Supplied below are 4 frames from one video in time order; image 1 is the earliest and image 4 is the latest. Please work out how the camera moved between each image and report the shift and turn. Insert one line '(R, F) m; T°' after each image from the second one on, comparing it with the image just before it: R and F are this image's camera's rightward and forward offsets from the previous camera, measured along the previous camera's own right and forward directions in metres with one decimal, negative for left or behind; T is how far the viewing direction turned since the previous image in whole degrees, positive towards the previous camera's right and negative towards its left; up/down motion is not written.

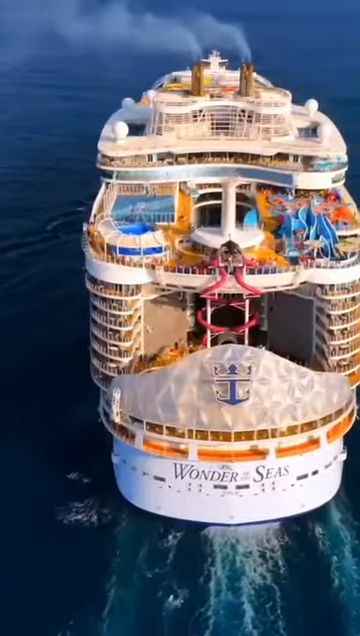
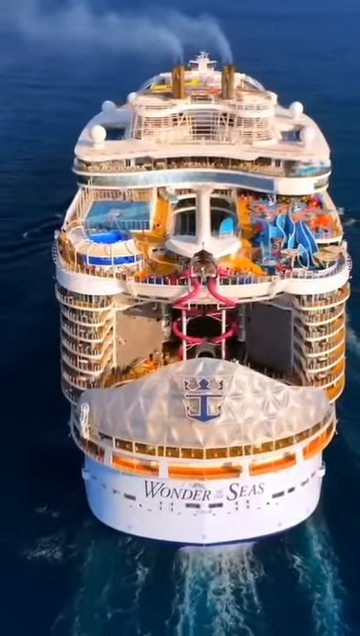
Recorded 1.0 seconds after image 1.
(+1.0, +1.6) m; 0°
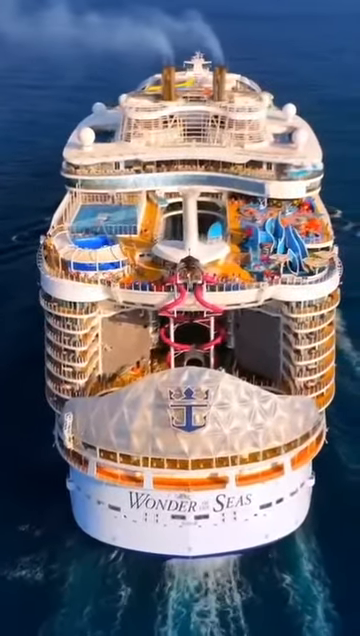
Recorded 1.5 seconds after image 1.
(+0.5, +0.9) m; 0°
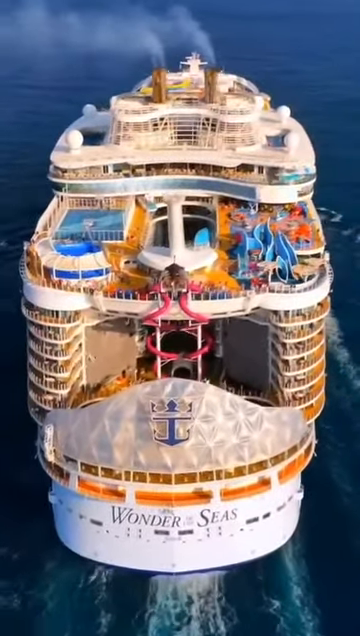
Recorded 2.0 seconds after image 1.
(+0.6, +1.2) m; 0°
